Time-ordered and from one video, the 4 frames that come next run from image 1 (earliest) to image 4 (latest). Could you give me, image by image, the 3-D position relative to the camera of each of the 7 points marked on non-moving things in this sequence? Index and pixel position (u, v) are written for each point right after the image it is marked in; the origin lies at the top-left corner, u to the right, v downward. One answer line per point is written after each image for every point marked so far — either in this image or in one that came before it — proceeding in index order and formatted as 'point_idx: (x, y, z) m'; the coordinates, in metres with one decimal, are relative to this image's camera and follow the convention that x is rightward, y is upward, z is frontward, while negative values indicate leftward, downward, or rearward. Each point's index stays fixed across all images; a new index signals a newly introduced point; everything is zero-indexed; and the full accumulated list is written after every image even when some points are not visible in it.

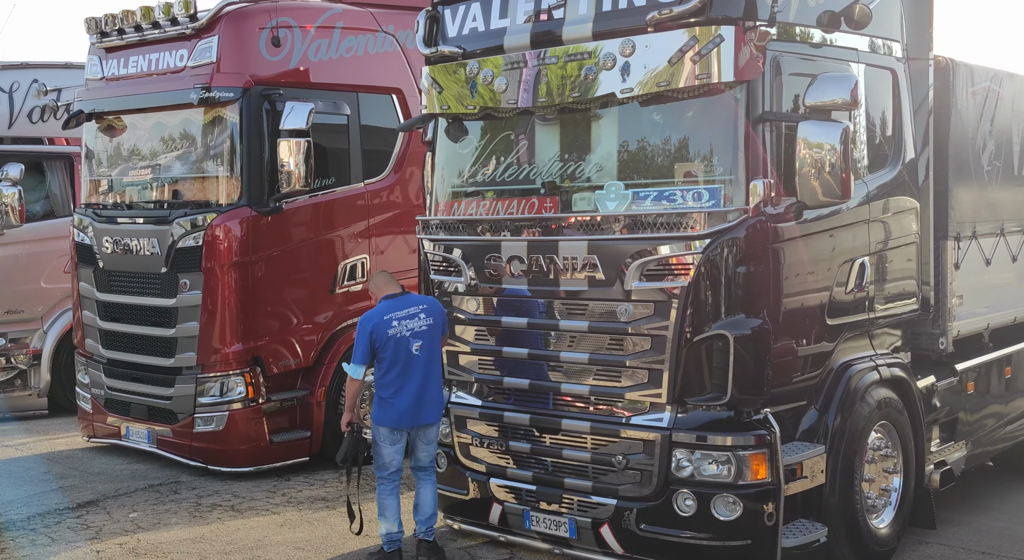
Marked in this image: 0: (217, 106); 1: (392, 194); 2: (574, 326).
0: (-2.3, +1.4, +8.1) m
1: (-1.1, +0.7, +9.0) m
2: (+0.3, -0.2, +5.2) m
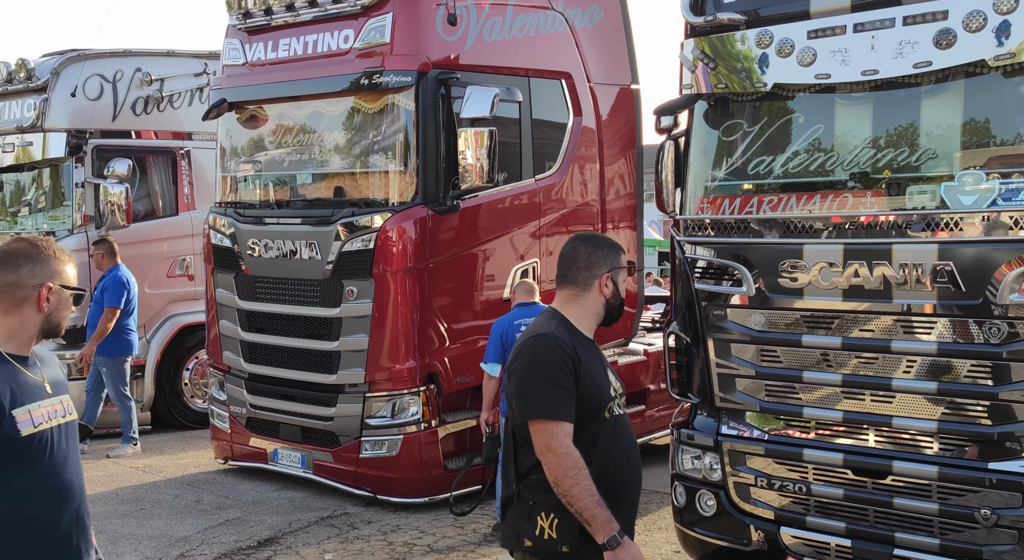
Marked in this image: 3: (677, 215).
0: (-0.9, +1.3, +7.3) m
1: (+0.4, +0.7, +8.1) m
2: (+1.7, -0.3, +4.3) m
3: (+0.9, +0.4, +5.7) m
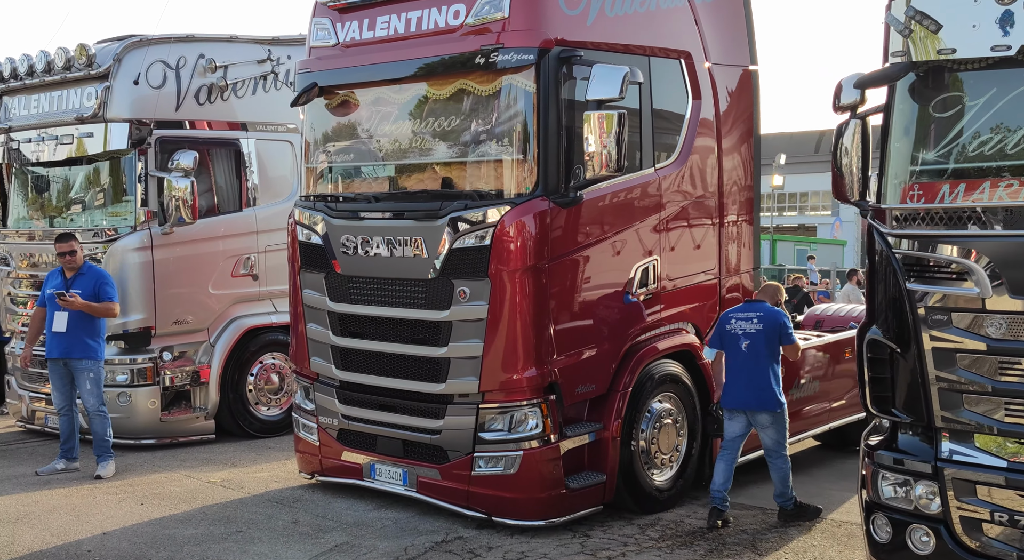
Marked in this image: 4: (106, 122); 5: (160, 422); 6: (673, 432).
0: (-0.1, +1.3, +6.6) m
1: (+1.2, +0.7, +7.4) m
2: (+2.5, -0.3, +3.6) m
3: (+1.7, +0.4, +5.0) m
4: (-3.9, +1.5, +9.9) m
5: (-3.4, -1.4, +10.0) m
6: (+1.2, -1.1, +7.4) m
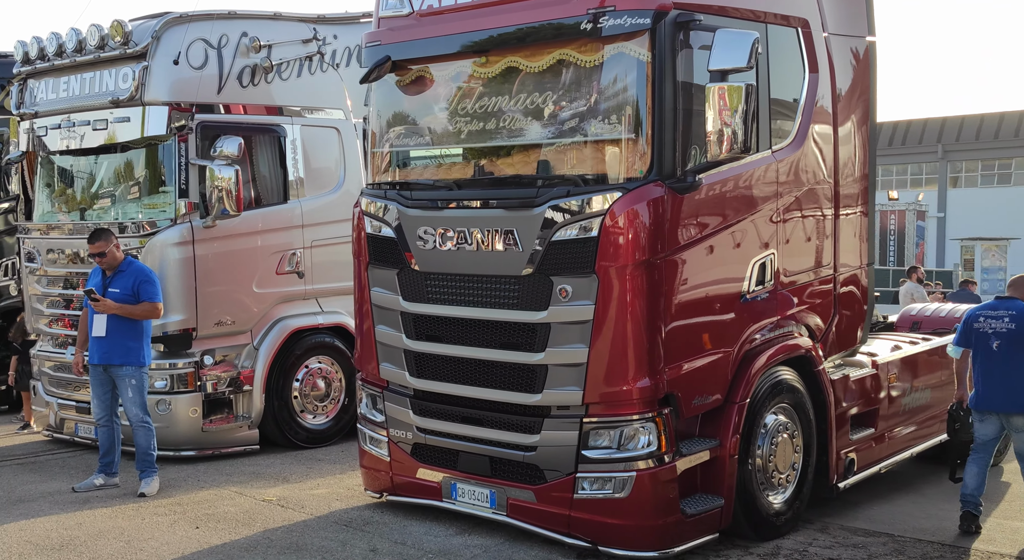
0: (+0.6, +1.4, +5.8) m
1: (+1.9, +0.7, +6.6) m
2: (+3.0, -0.3, +2.8) m
3: (+2.3, +0.4, +4.1) m
4: (-3.3, +1.6, +9.2) m
5: (-2.8, -1.4, +9.2) m
6: (+1.8, -1.1, +6.6) m
